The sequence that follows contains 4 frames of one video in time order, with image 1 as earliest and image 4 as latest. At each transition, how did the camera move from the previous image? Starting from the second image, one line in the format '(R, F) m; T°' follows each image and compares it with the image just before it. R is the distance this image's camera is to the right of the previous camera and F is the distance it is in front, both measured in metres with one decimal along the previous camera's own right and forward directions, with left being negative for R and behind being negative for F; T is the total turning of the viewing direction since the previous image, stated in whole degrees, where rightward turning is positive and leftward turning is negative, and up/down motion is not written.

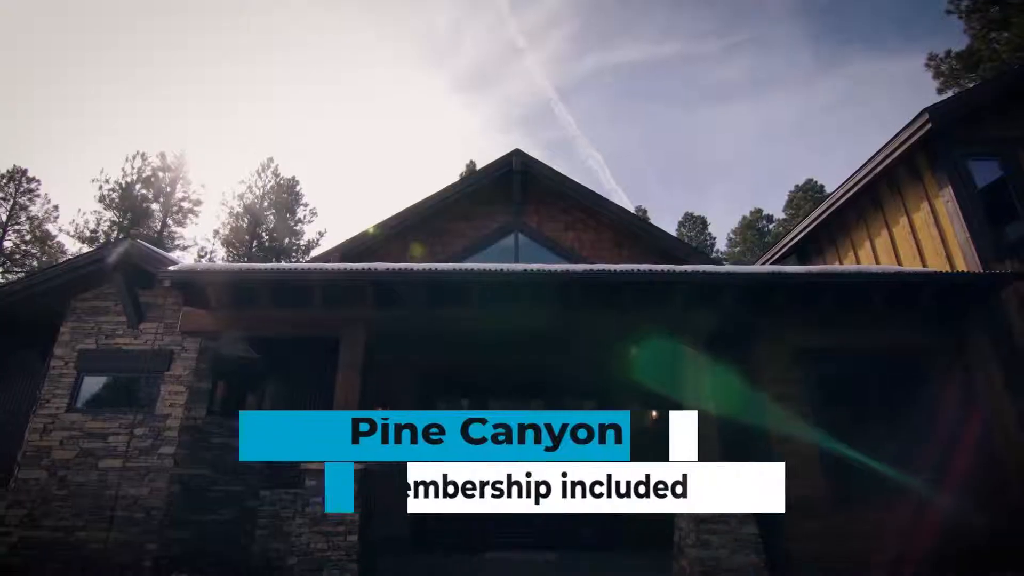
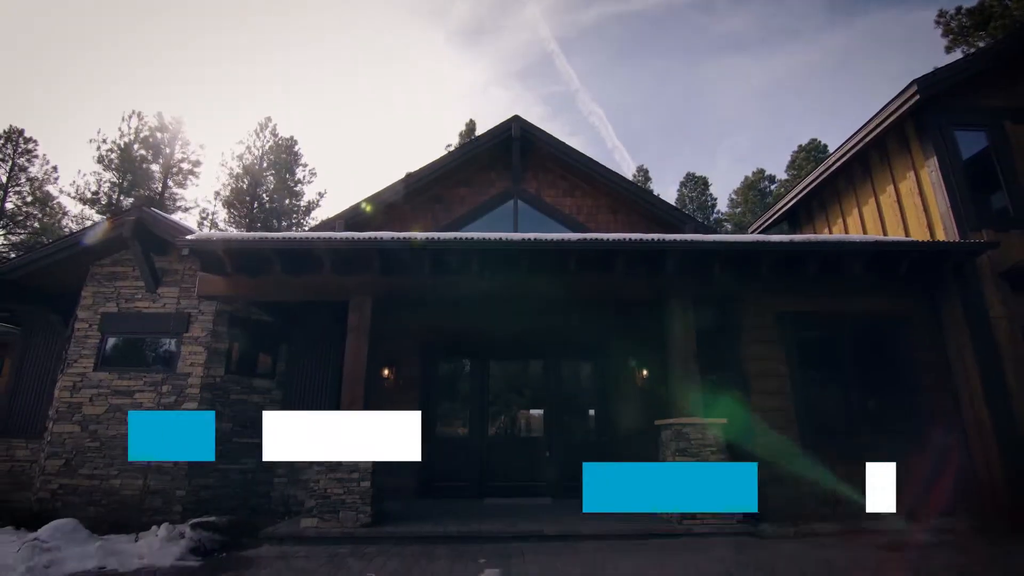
(+0.1, -0.4) m; 0°
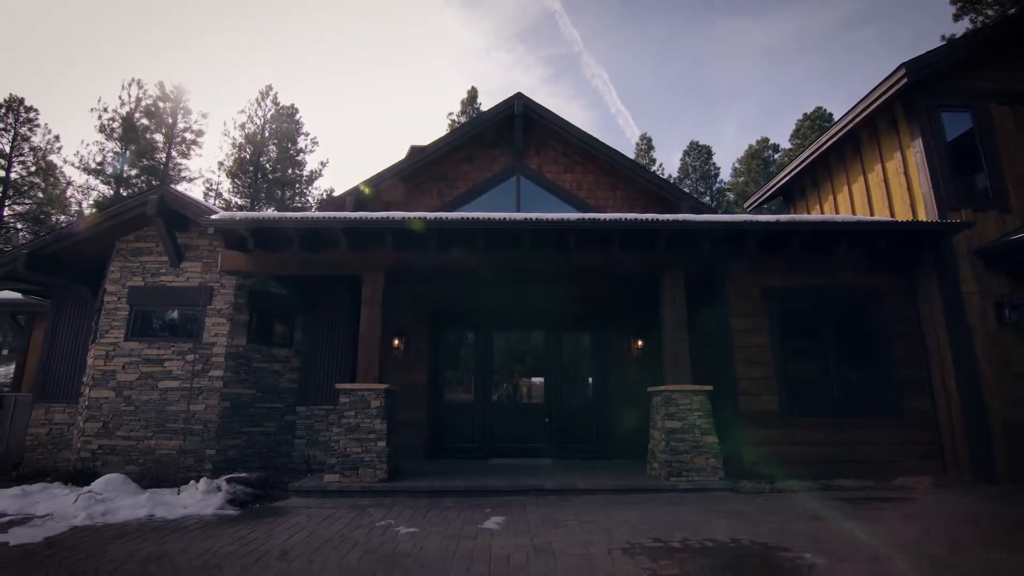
(0.0, -0.5) m; 0°
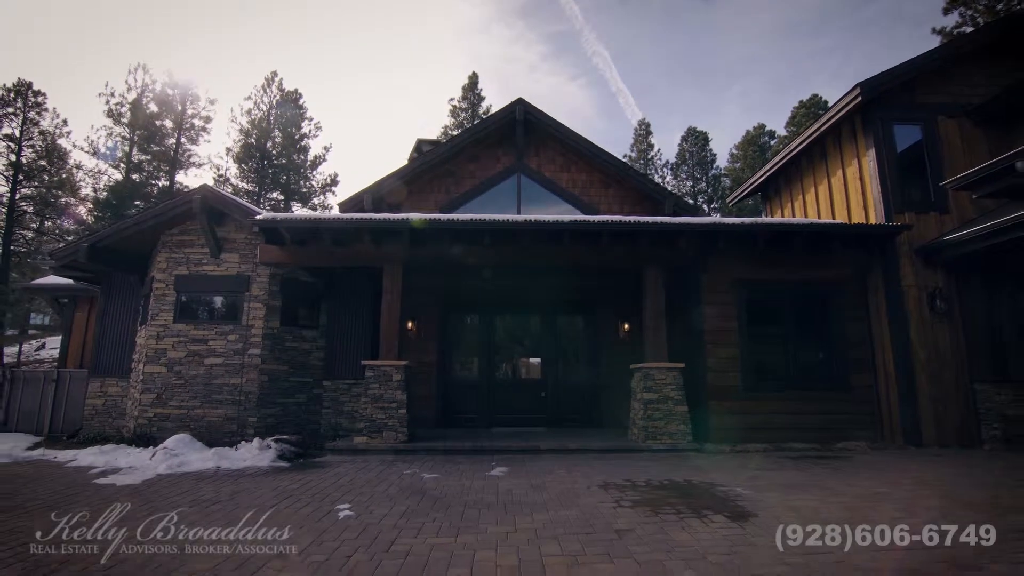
(-0.1, -1.3) m; 0°
